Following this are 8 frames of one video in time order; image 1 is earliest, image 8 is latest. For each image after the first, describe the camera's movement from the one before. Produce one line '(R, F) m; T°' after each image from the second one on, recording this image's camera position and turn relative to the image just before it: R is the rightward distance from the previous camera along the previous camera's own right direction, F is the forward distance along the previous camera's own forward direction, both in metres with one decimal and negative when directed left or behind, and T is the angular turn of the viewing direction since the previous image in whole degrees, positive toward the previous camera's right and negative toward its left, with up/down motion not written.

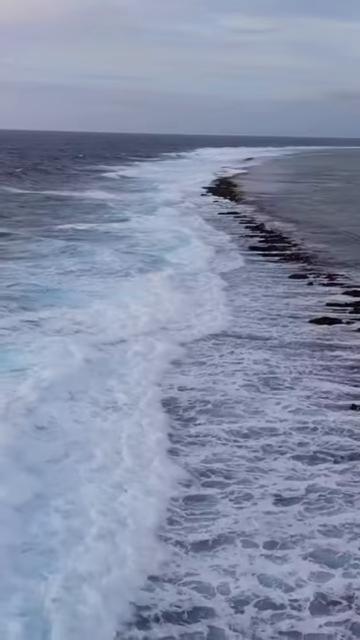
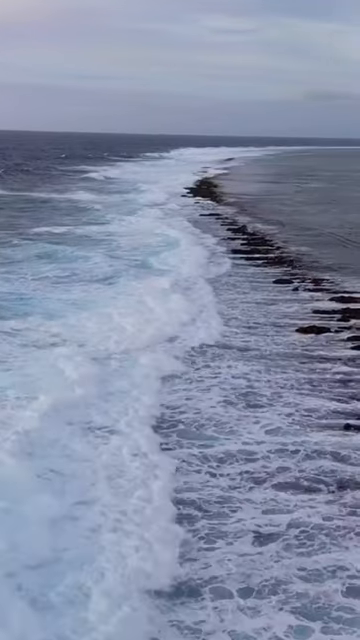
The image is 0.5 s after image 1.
(0.0, +0.3) m; +1°
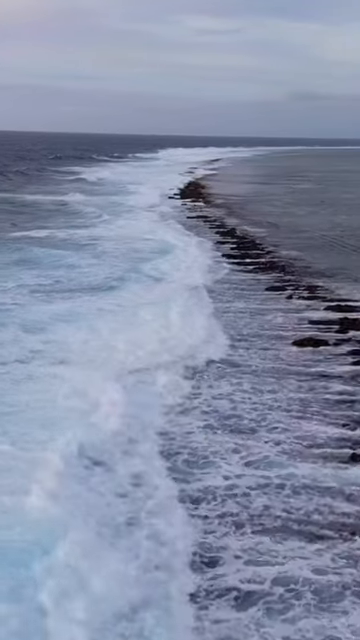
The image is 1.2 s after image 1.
(0.0, +0.9) m; +1°
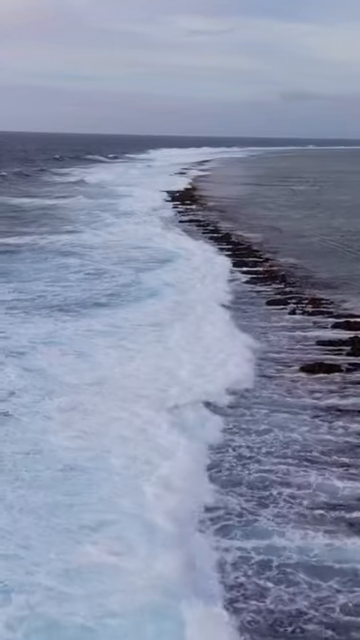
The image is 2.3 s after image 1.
(0.0, +1.4) m; 0°
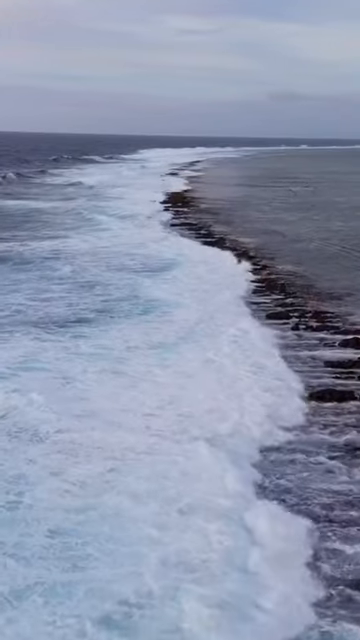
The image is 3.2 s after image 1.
(0.0, +1.3) m; 0°
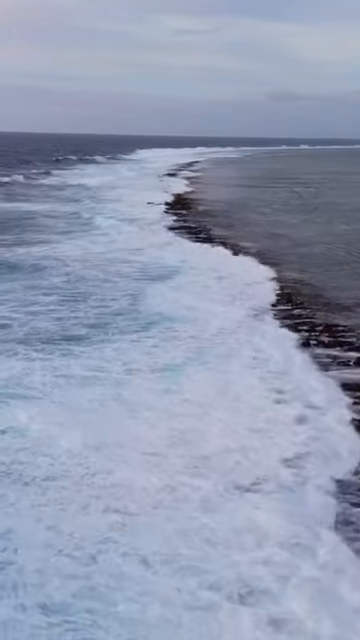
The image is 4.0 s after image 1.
(-0.1, +1.0) m; 0°
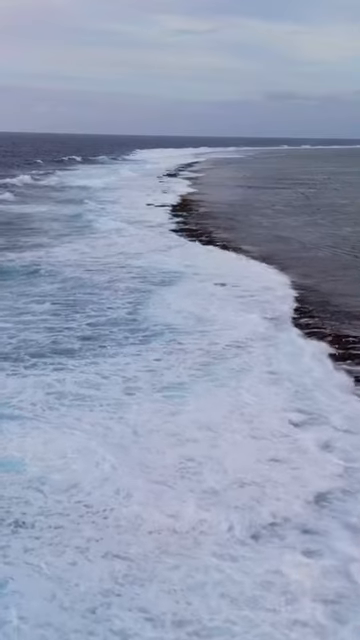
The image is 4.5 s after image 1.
(-0.1, +0.7) m; 0°
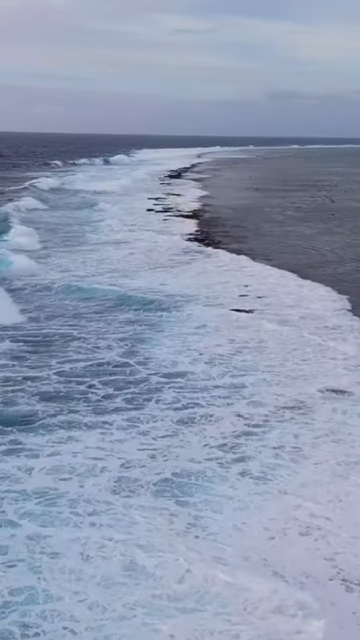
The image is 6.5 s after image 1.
(-0.2, +3.2) m; 0°
